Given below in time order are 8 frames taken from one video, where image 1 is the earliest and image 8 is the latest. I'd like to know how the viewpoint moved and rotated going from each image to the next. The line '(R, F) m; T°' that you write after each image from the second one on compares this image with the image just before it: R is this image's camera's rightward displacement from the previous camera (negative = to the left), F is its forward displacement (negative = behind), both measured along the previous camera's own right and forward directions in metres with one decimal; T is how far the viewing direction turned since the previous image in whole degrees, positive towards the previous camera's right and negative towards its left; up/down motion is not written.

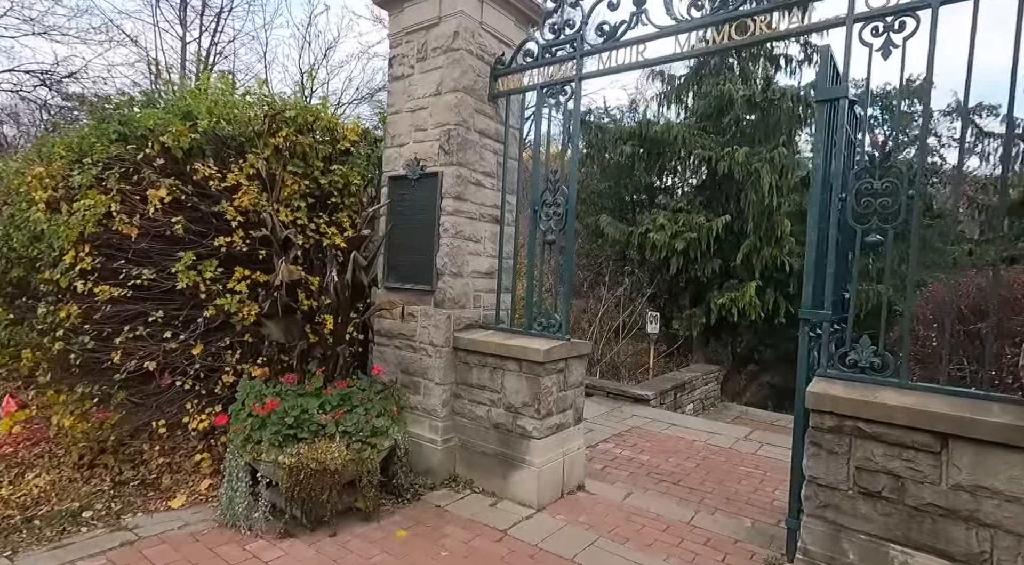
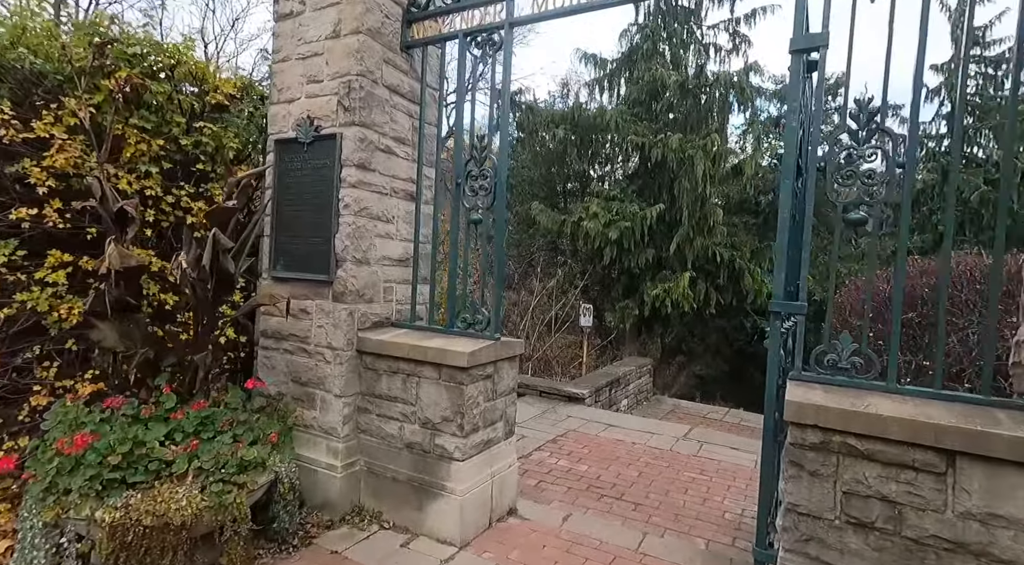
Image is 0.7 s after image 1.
(+0.1, +0.6) m; +6°
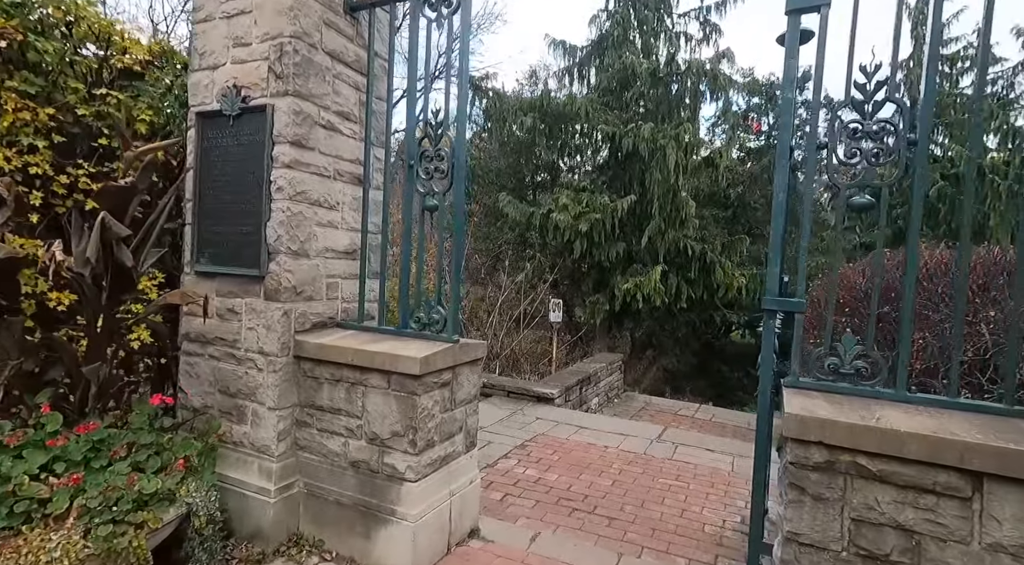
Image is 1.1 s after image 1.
(0.0, +0.4) m; +3°
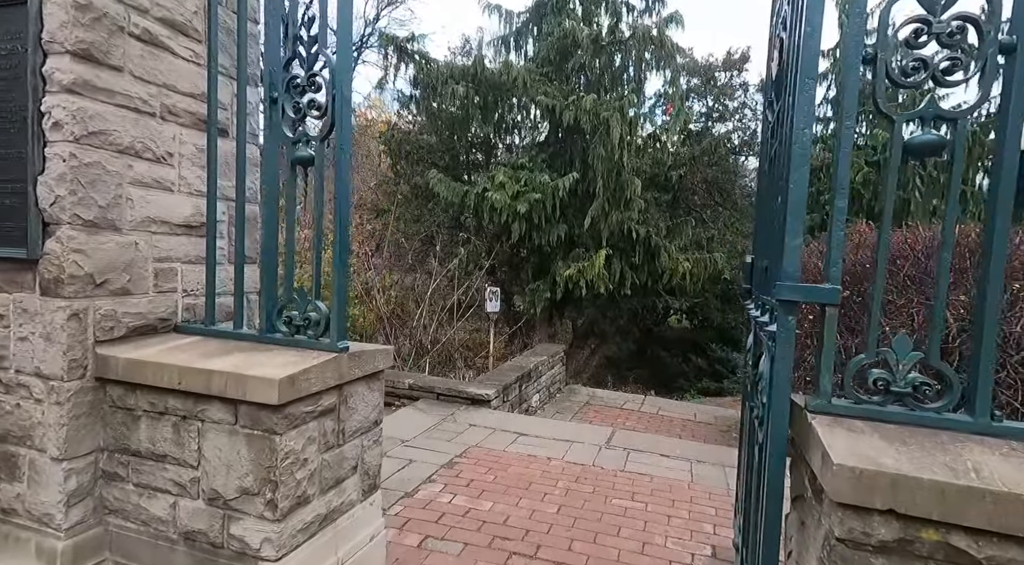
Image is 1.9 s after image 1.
(+0.1, +0.8) m; +5°
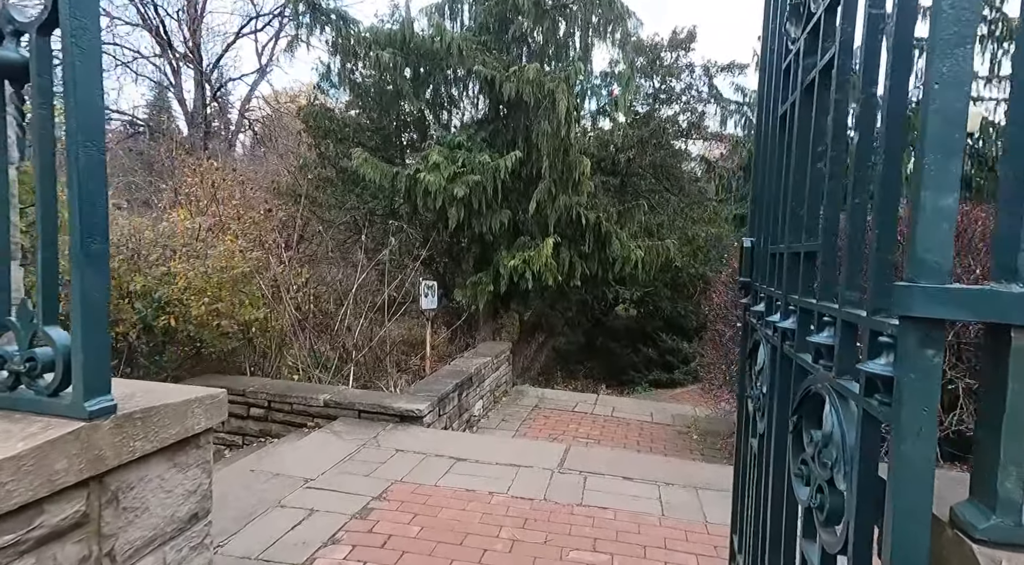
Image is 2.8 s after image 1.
(+0.1, +0.9) m; +4°
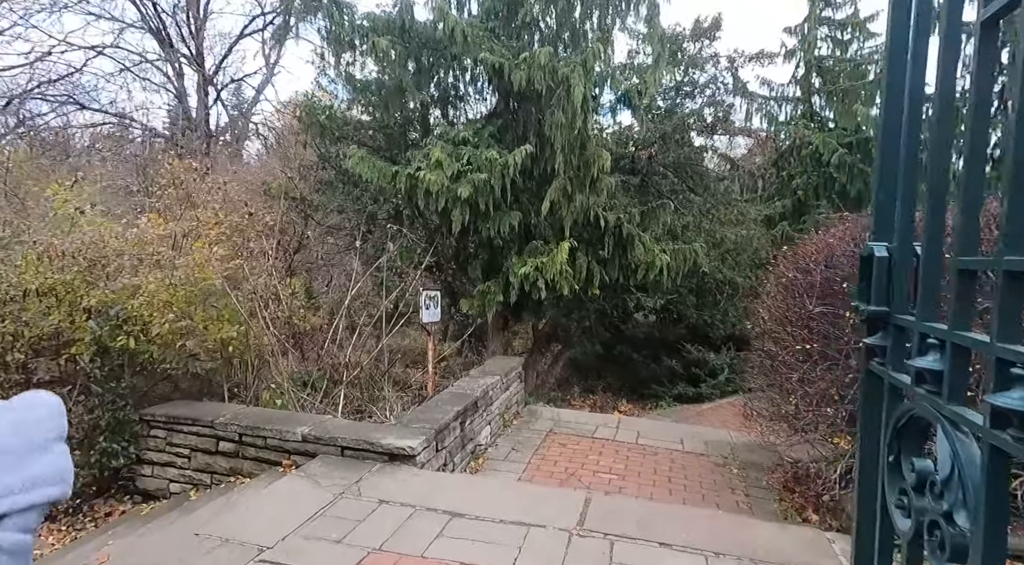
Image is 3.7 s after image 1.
(0.0, +0.8) m; -1°
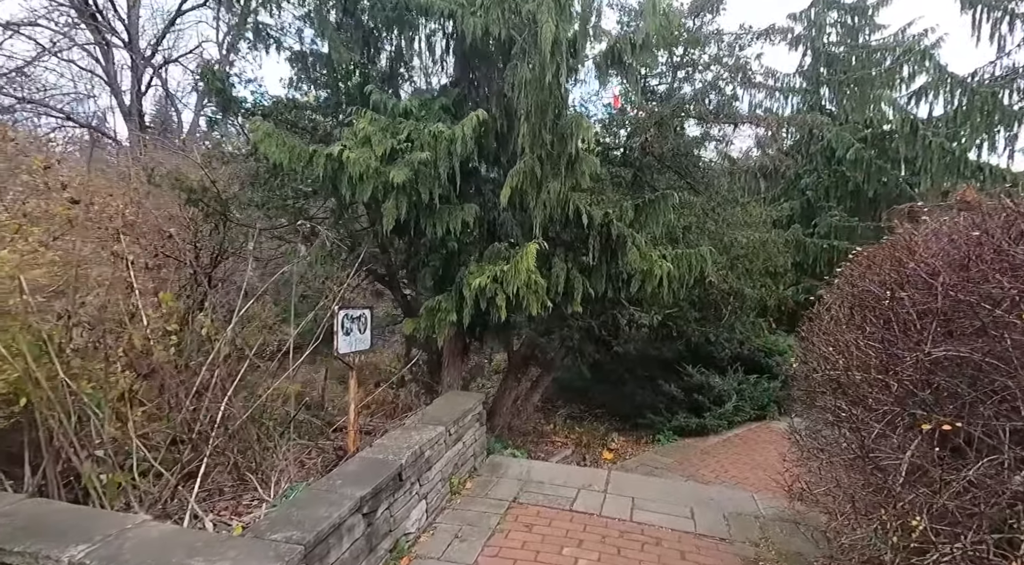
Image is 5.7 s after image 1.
(+0.3, +1.7) m; +1°
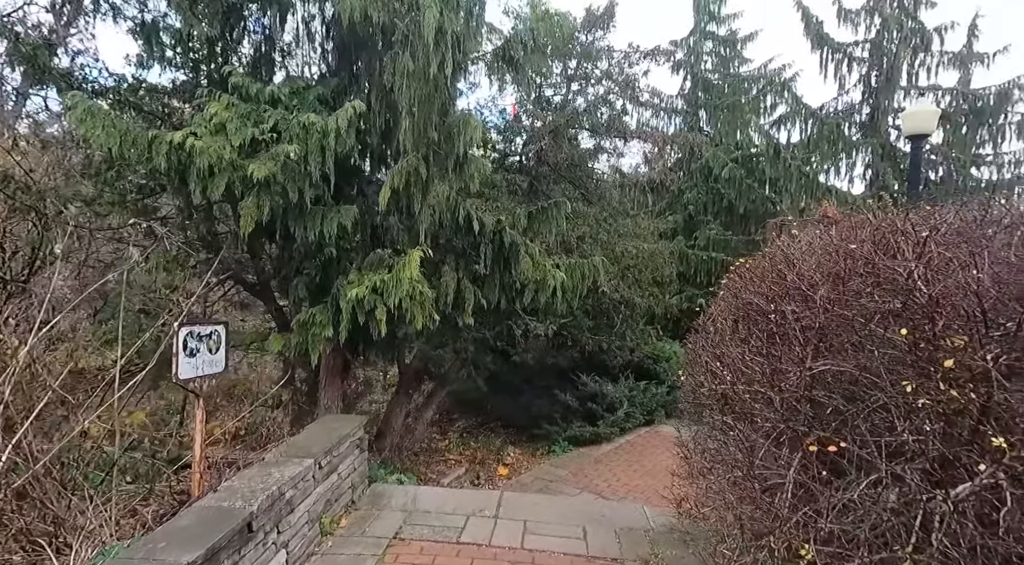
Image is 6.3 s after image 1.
(+0.1, +0.4) m; +9°
